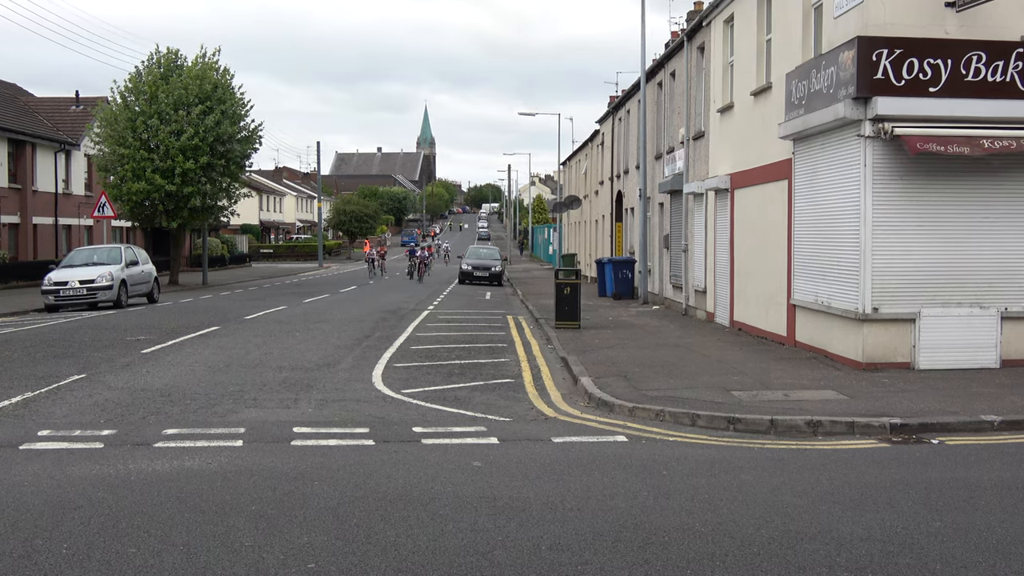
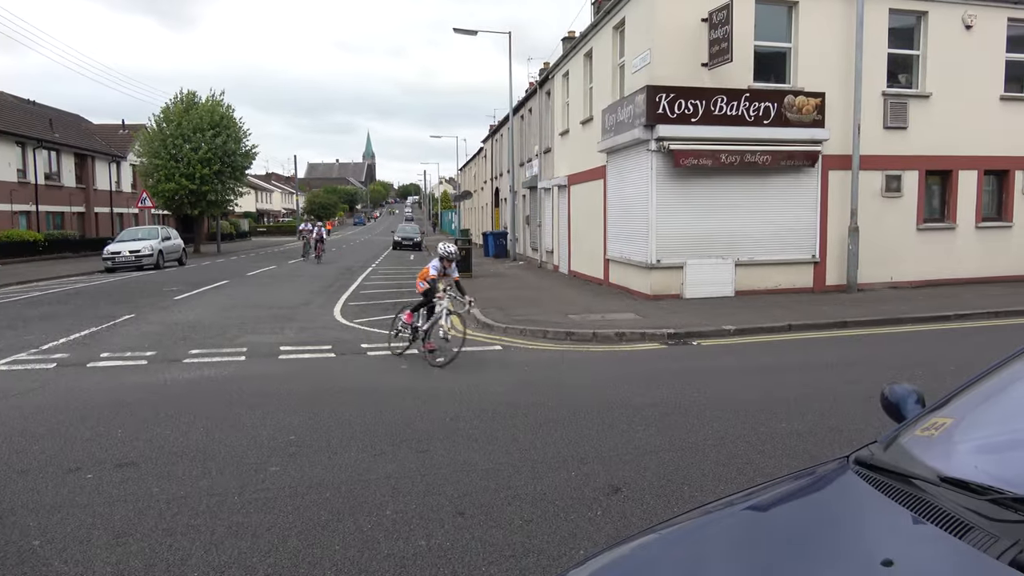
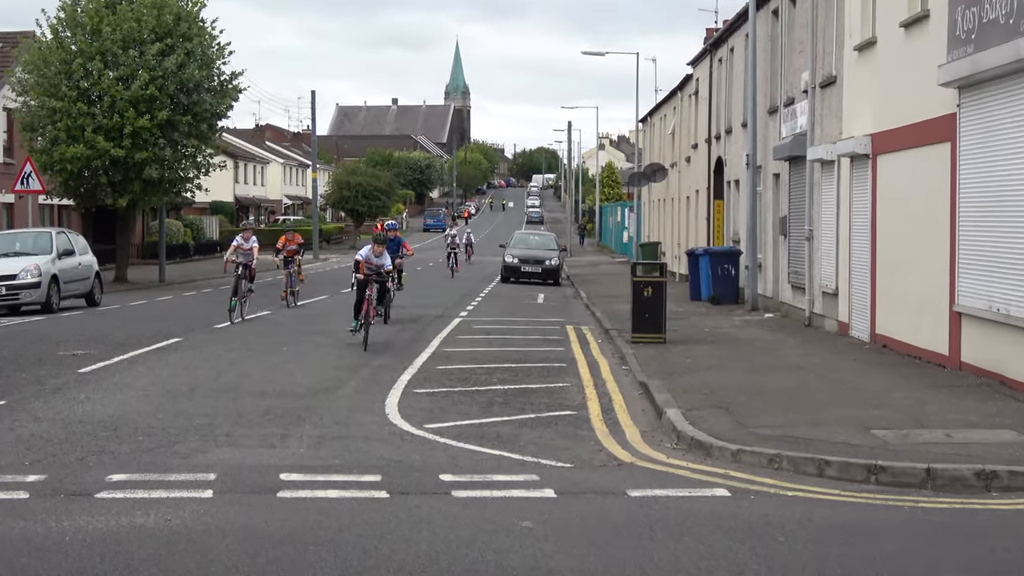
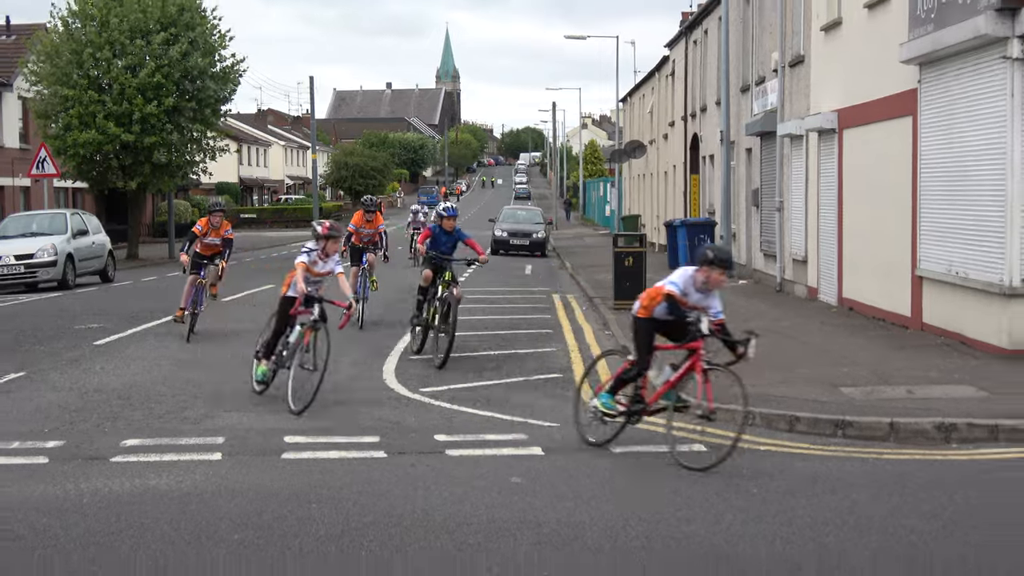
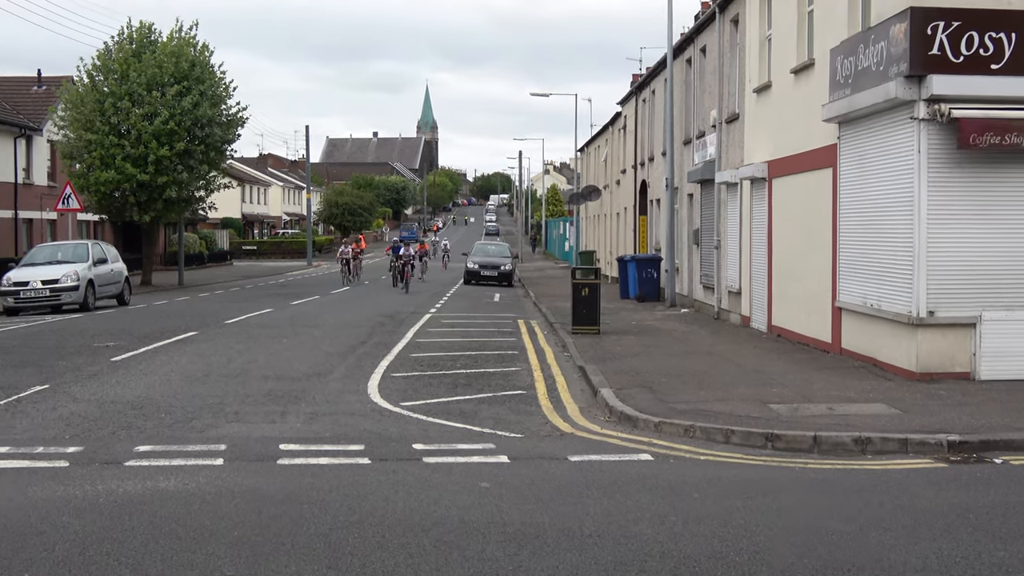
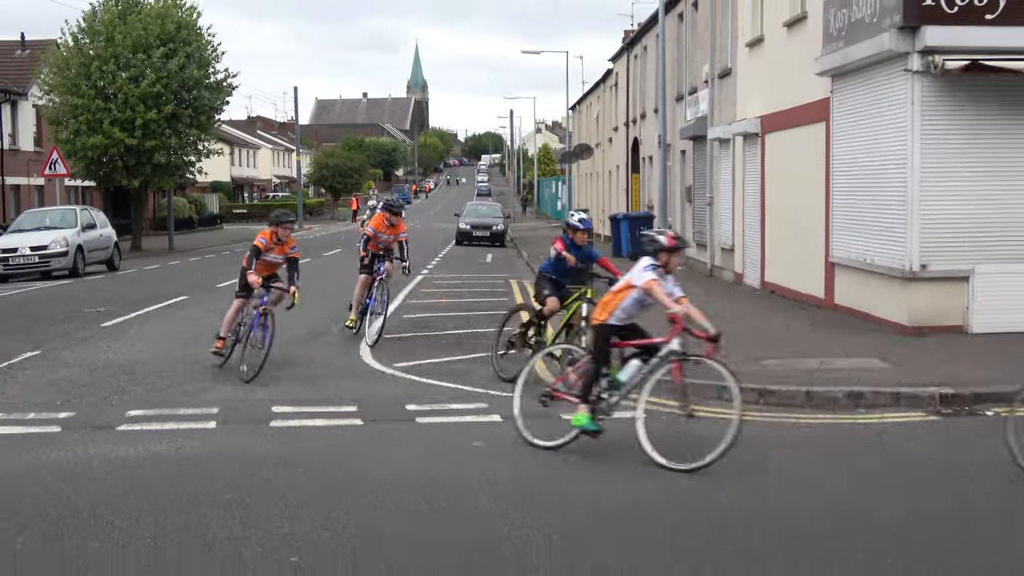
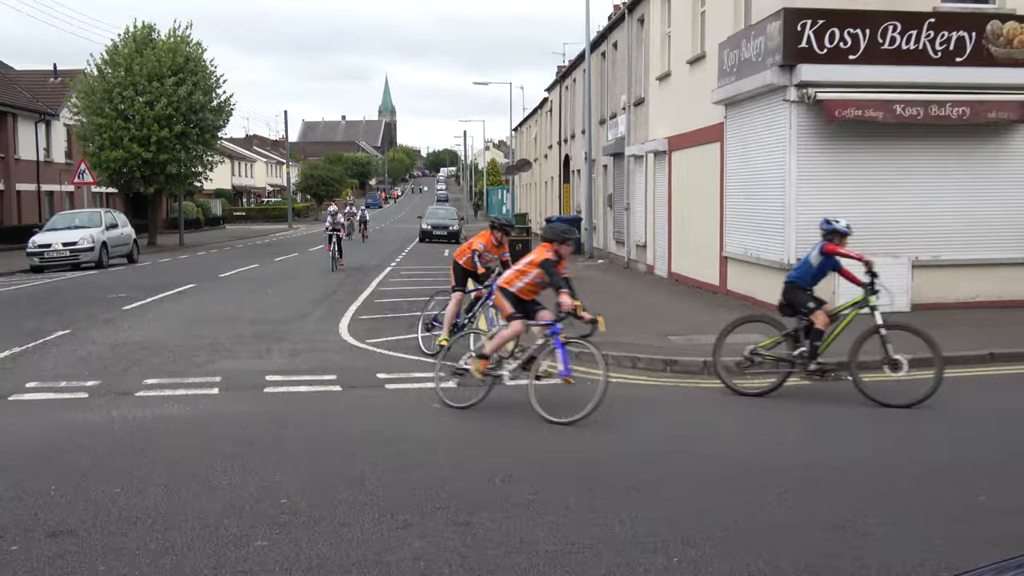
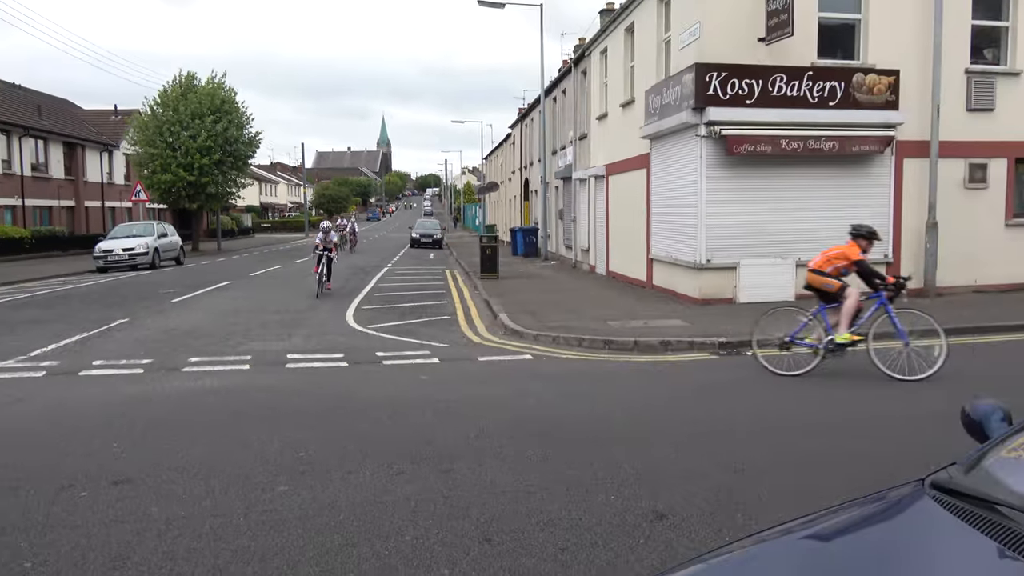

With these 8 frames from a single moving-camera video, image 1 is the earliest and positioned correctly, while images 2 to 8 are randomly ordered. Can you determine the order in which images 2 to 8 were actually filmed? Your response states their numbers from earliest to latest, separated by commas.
5, 3, 4, 6, 7, 8, 2
